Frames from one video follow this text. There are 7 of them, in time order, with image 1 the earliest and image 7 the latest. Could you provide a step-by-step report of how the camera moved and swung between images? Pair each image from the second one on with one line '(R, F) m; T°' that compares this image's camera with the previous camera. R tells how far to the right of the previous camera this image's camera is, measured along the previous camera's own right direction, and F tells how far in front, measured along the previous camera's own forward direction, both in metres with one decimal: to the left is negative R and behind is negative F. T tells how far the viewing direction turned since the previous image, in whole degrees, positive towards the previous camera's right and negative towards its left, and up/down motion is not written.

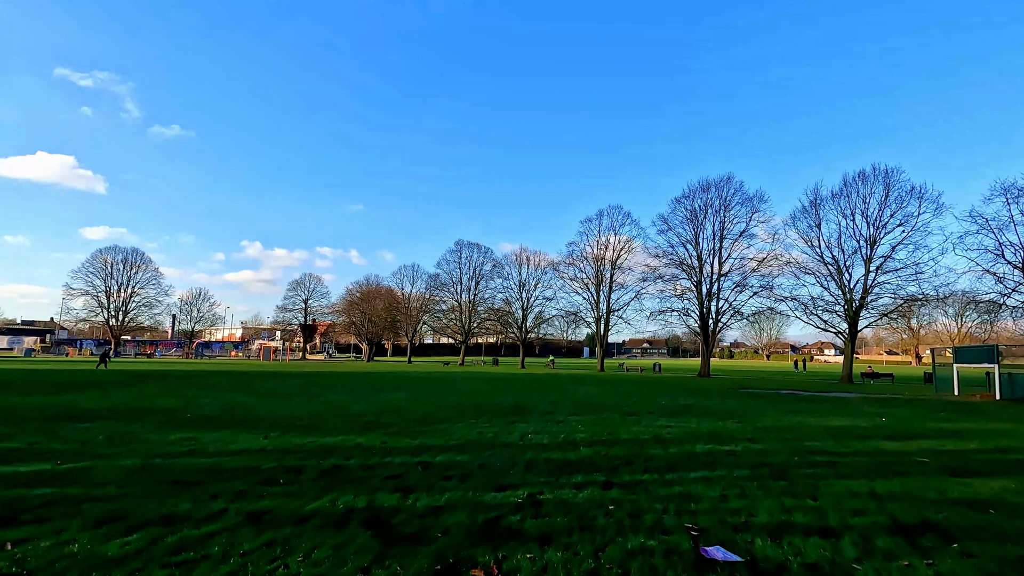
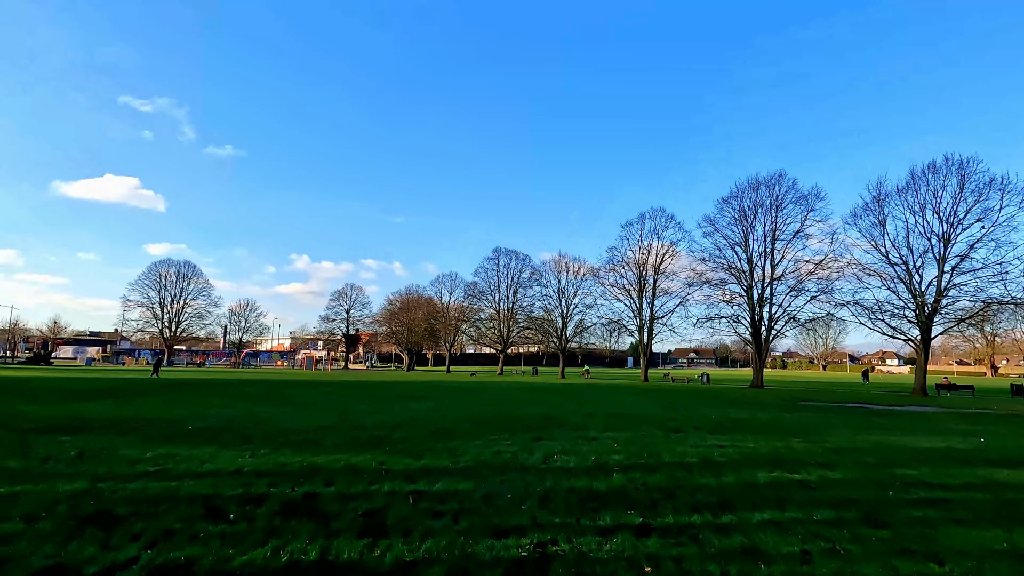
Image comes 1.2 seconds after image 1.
(+0.4, +1.7) m; -5°
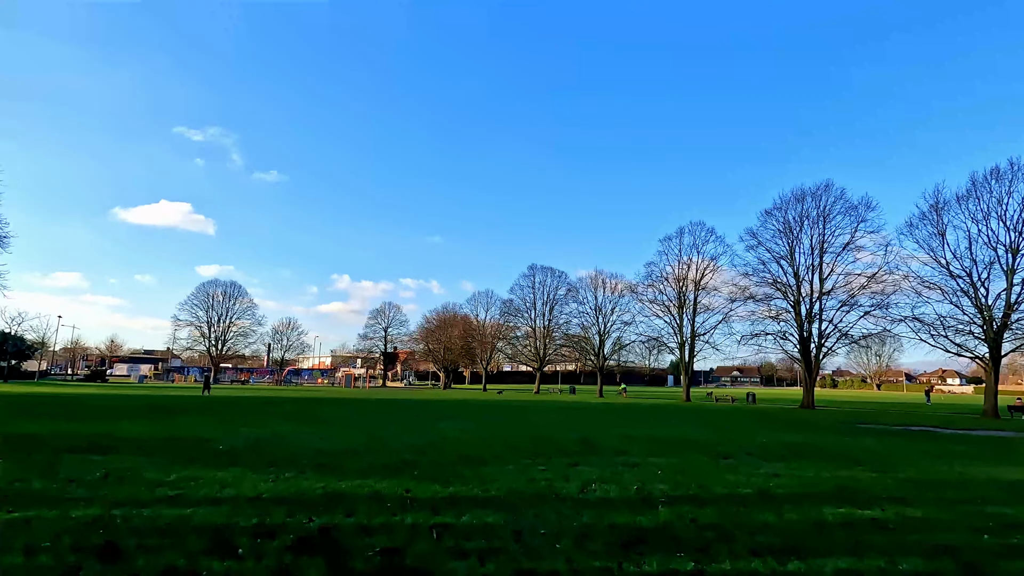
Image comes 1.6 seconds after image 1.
(+0.1, +0.6) m; -4°
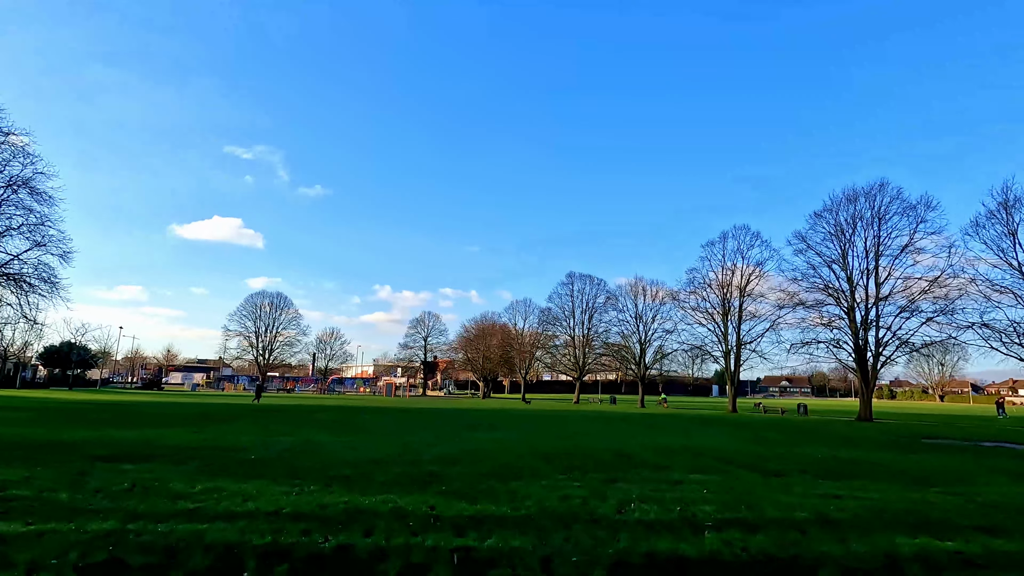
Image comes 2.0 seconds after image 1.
(+0.2, +0.5) m; -4°
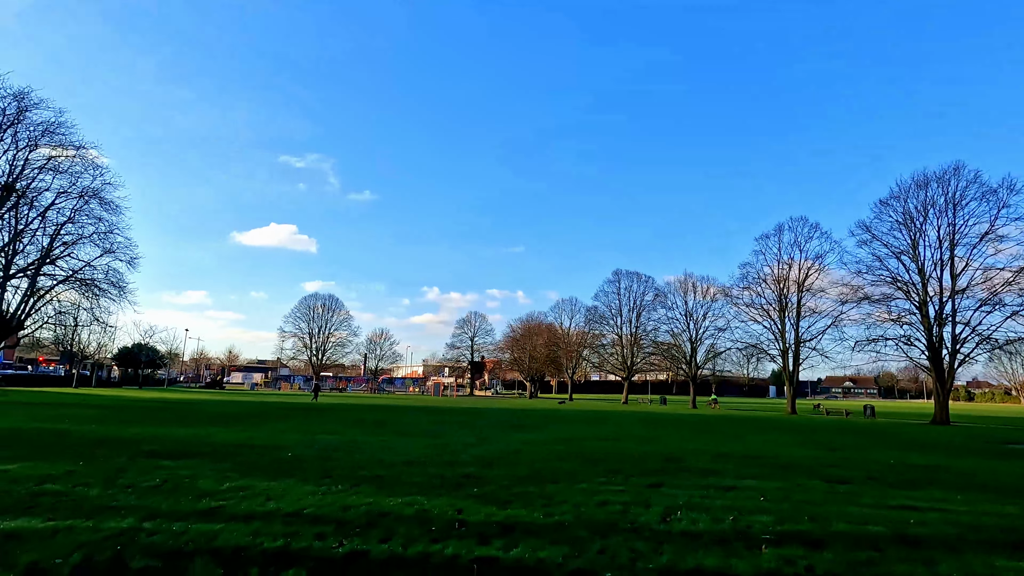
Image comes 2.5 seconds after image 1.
(+0.3, +0.6) m; -5°
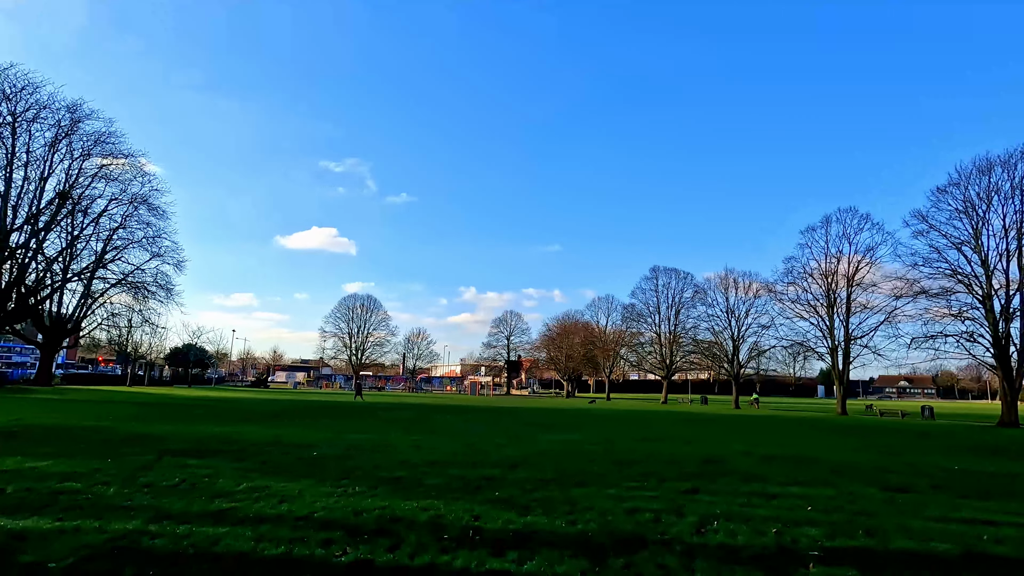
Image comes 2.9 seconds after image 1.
(+0.3, +0.5) m; -4°
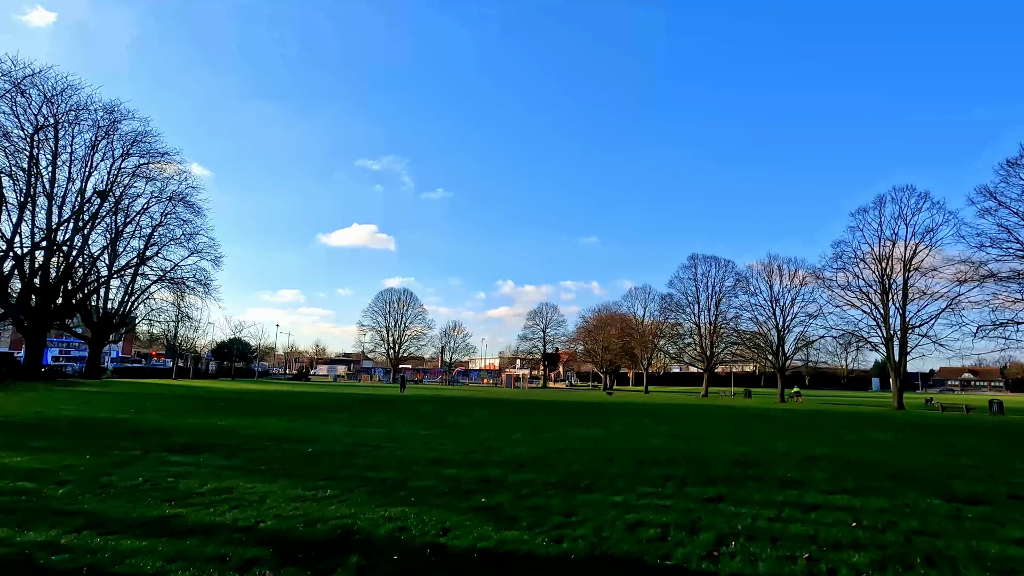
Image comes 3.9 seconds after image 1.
(+0.8, +1.2) m; -4°
